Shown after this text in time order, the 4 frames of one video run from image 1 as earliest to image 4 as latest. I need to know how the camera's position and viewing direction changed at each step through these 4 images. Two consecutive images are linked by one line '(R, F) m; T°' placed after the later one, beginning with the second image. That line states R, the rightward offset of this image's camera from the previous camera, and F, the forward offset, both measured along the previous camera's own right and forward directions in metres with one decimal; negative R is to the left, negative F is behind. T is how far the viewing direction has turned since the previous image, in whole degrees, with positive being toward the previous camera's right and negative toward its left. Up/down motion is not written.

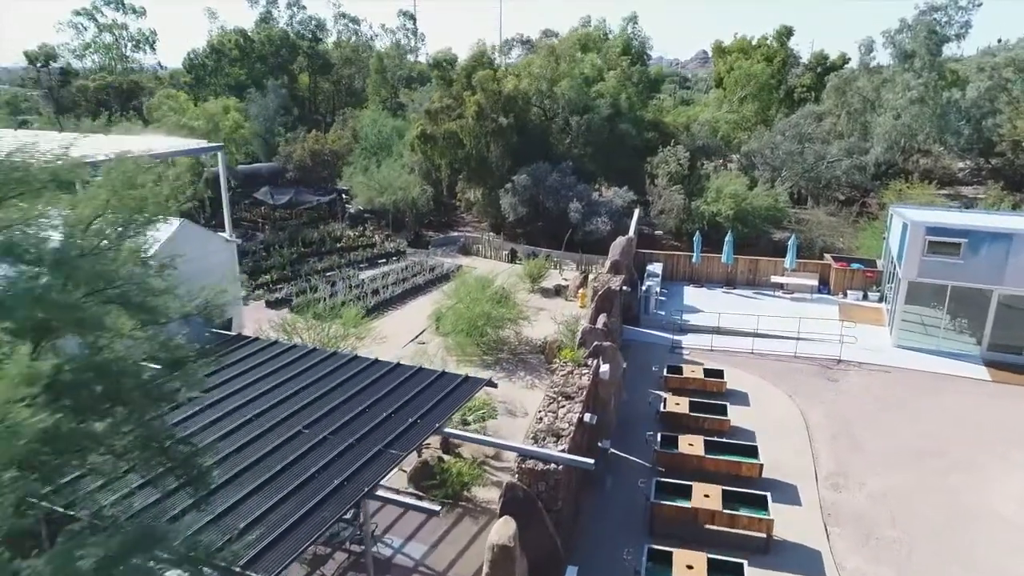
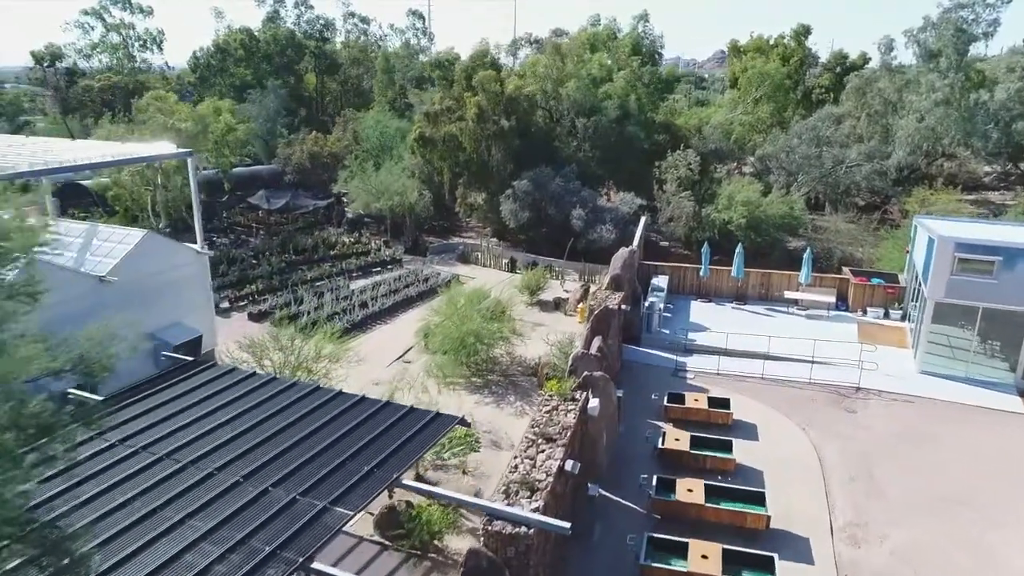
(+0.5, +1.1) m; -1°
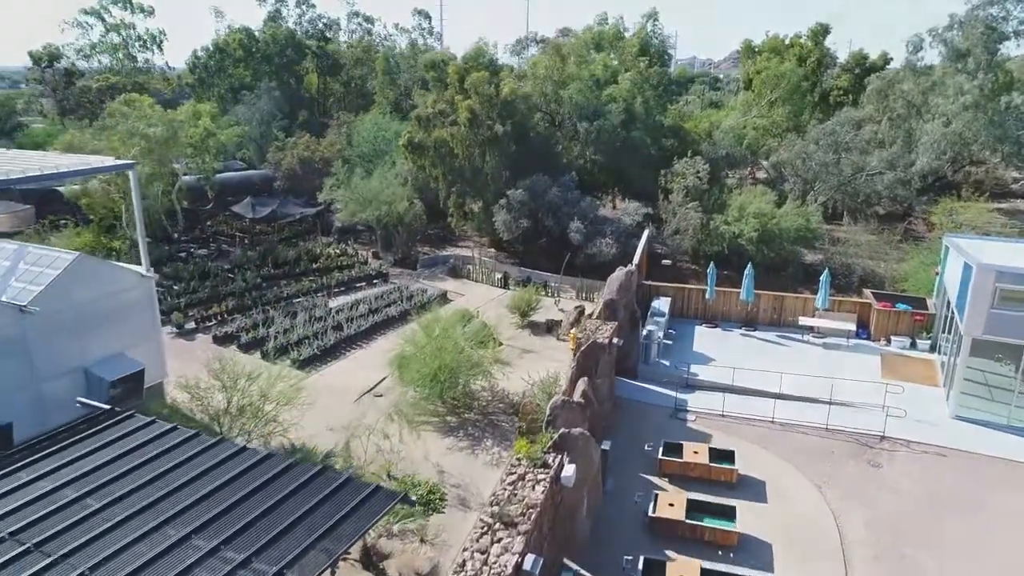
(+0.6, +1.5) m; -1°
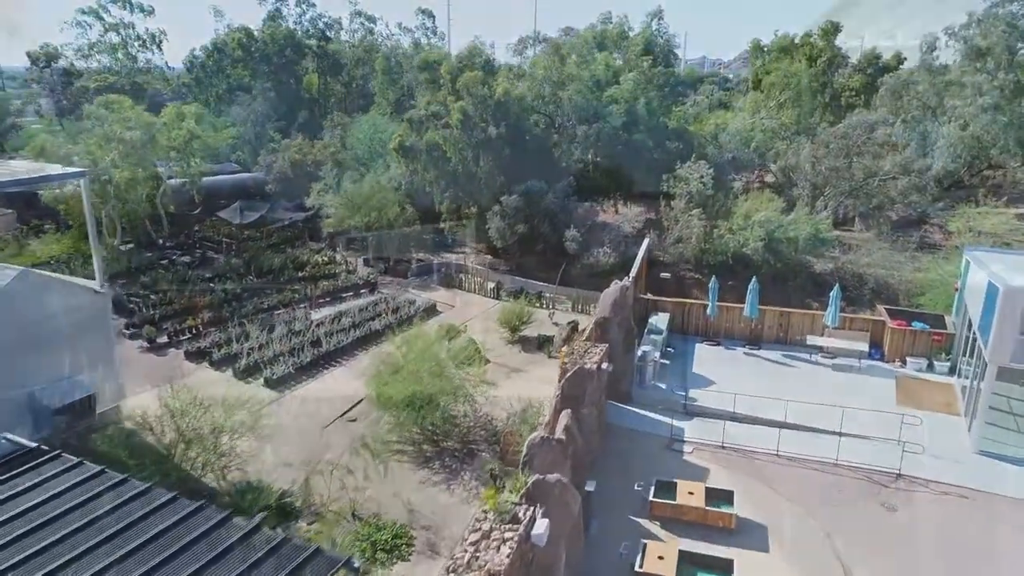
(+0.4, +1.0) m; -1°
